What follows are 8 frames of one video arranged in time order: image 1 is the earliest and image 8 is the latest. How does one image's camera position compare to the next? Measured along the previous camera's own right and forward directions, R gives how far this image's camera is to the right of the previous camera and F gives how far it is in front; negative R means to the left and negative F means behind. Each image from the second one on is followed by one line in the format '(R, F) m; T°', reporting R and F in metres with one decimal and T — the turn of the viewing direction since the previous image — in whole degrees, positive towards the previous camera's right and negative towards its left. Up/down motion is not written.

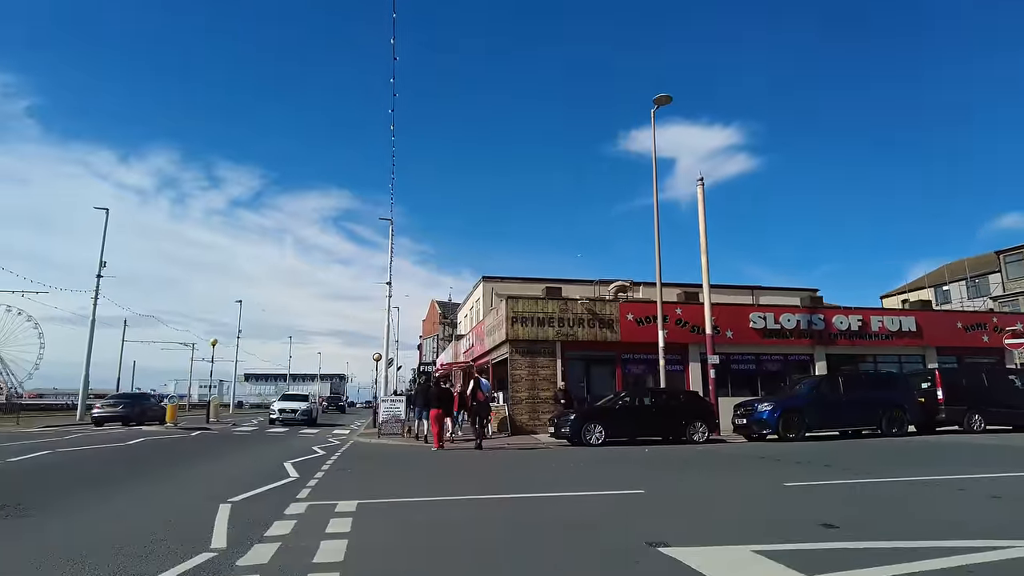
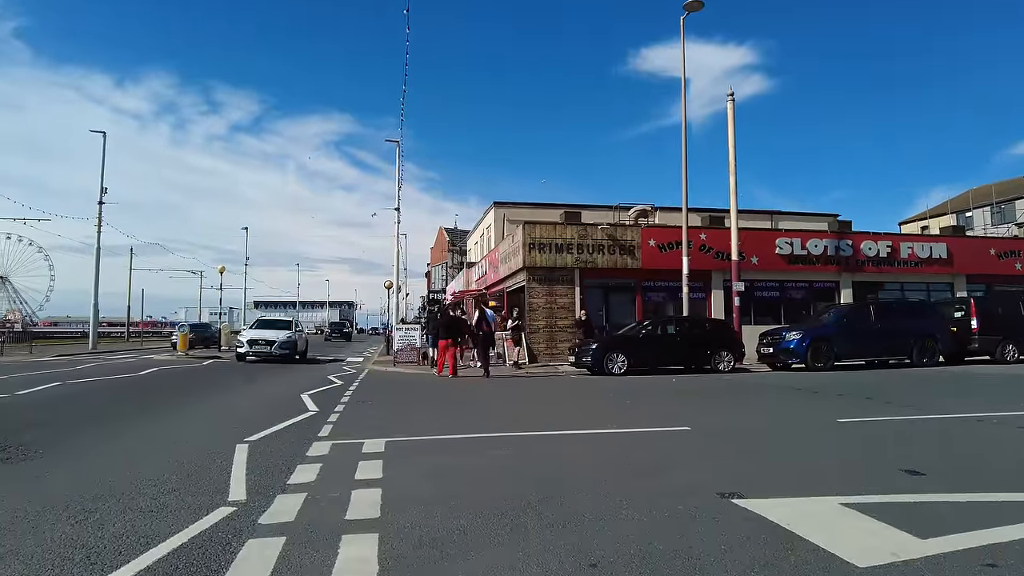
(-0.4, +0.8) m; -1°
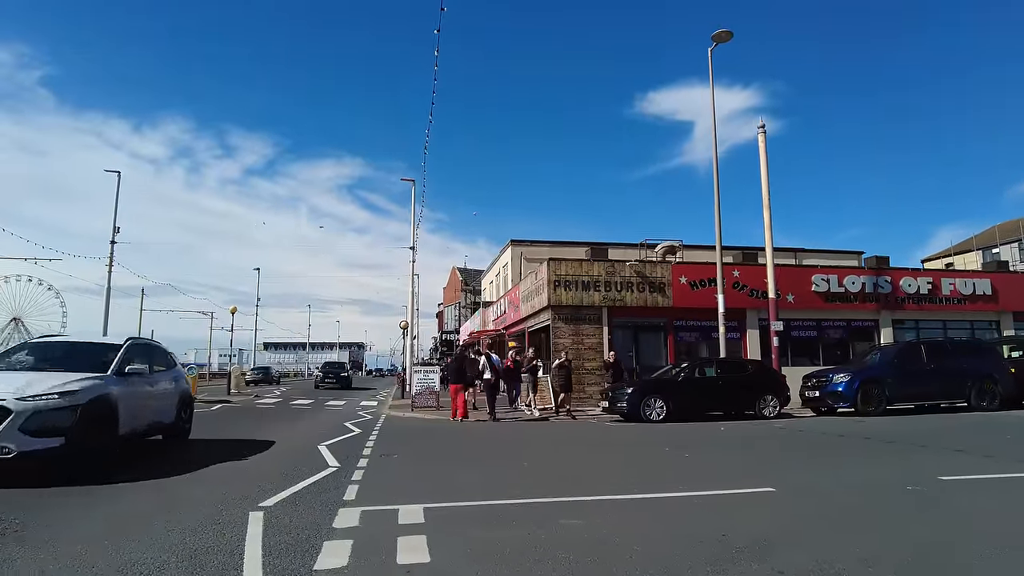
(-0.5, +1.0) m; -1°
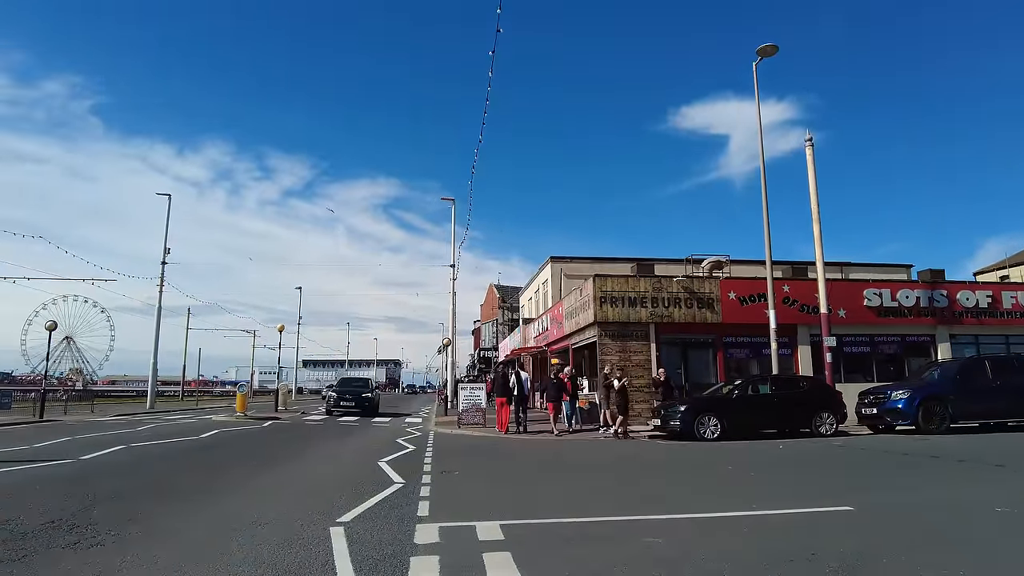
(-0.4, 0.0) m; -3°
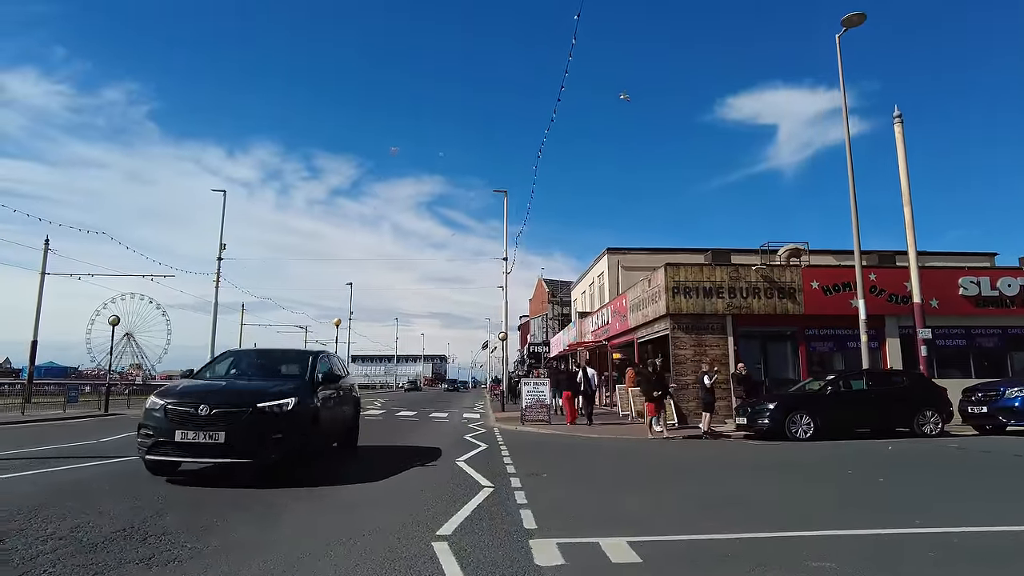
(-0.7, +0.9) m; -4°
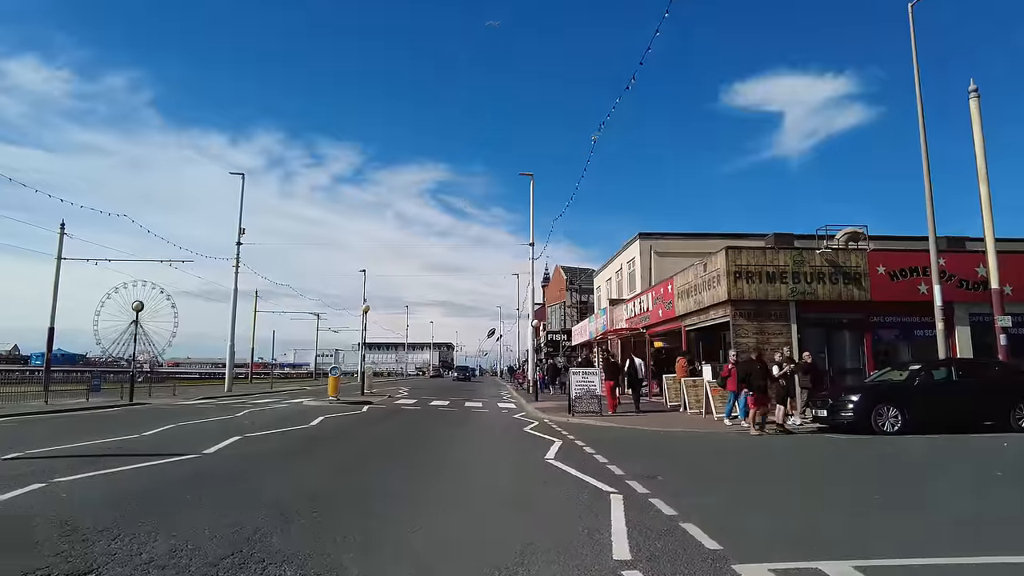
(-1.3, +1.0) m; 0°
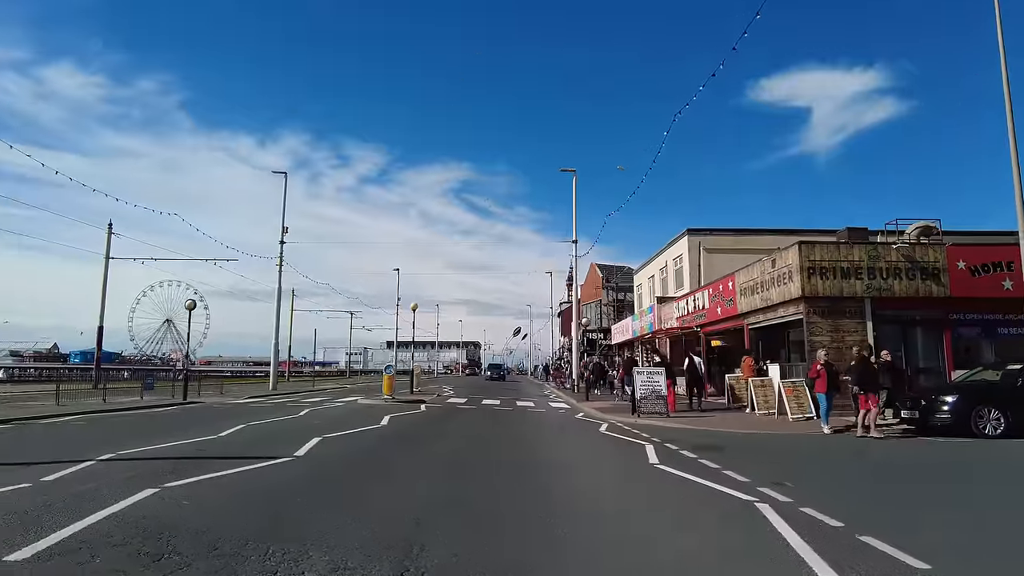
(-1.1, +0.4) m; -2°
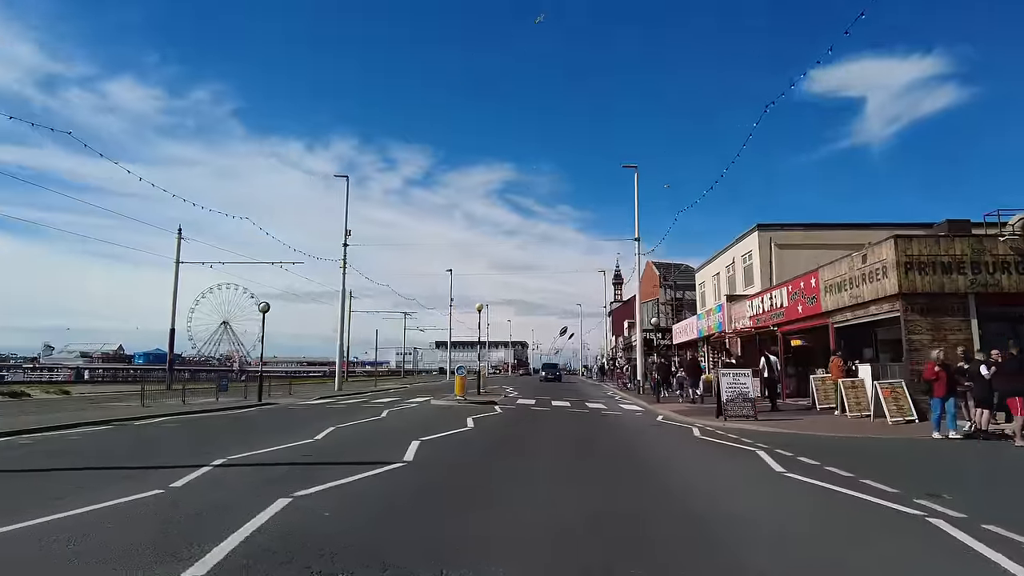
(-1.0, +0.3) m; -4°
